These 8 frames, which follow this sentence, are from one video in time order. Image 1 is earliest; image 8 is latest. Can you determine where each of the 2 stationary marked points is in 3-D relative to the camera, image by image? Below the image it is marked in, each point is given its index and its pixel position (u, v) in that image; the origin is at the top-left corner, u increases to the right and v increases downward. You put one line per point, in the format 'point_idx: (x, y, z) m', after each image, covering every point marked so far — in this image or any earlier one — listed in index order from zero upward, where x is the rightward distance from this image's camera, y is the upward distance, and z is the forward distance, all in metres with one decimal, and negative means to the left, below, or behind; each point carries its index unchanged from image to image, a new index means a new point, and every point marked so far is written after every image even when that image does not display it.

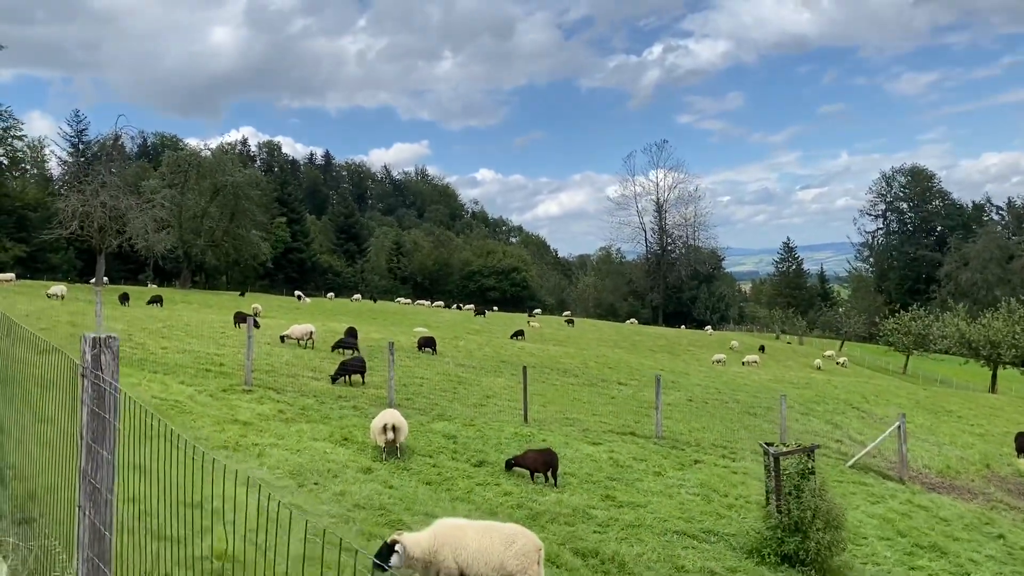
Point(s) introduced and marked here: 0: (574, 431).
0: (+1.6, -3.7, +16.4) m
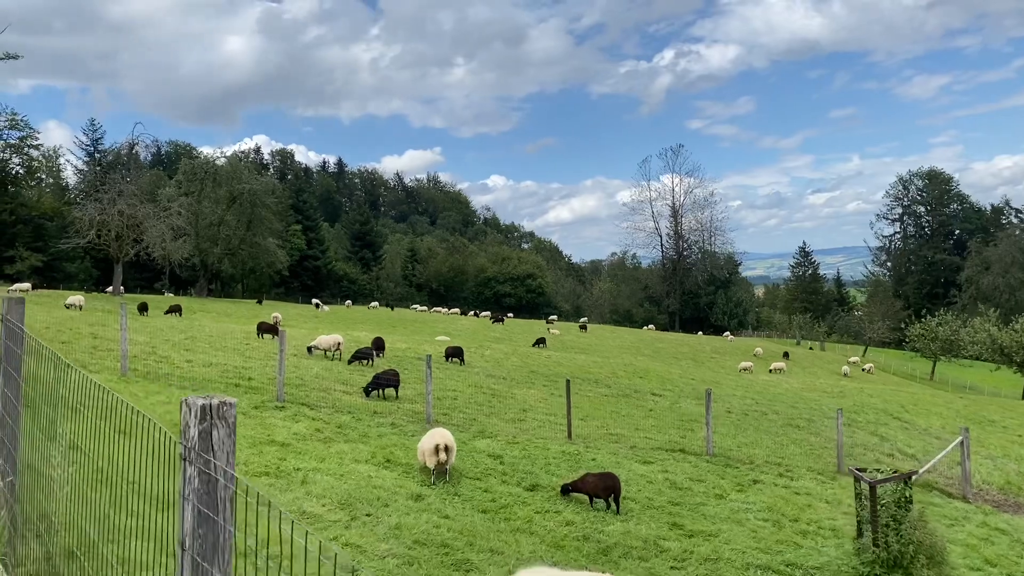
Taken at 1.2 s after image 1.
0: (+2.7, -4.0, +15.5) m
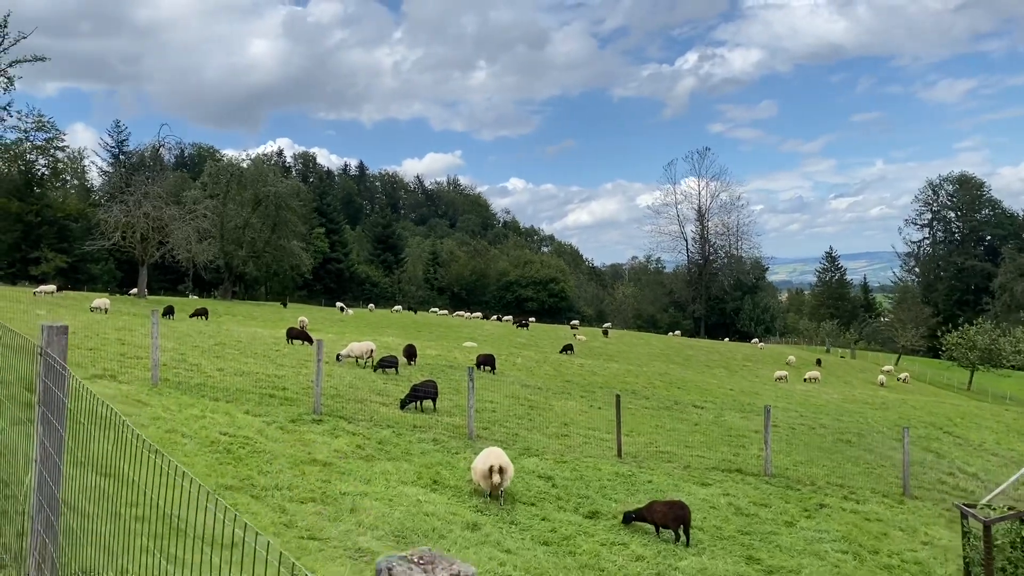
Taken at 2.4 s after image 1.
0: (+3.8, -4.2, +14.7) m
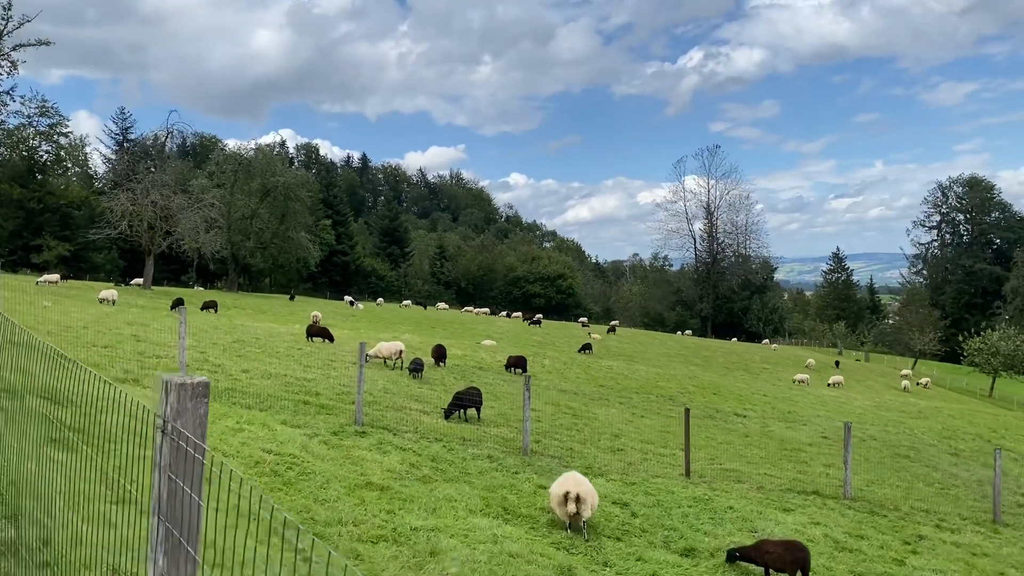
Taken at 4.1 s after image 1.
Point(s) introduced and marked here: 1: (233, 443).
0: (+5.1, -4.3, +13.4) m
1: (-4.5, -2.5, +10.4) m
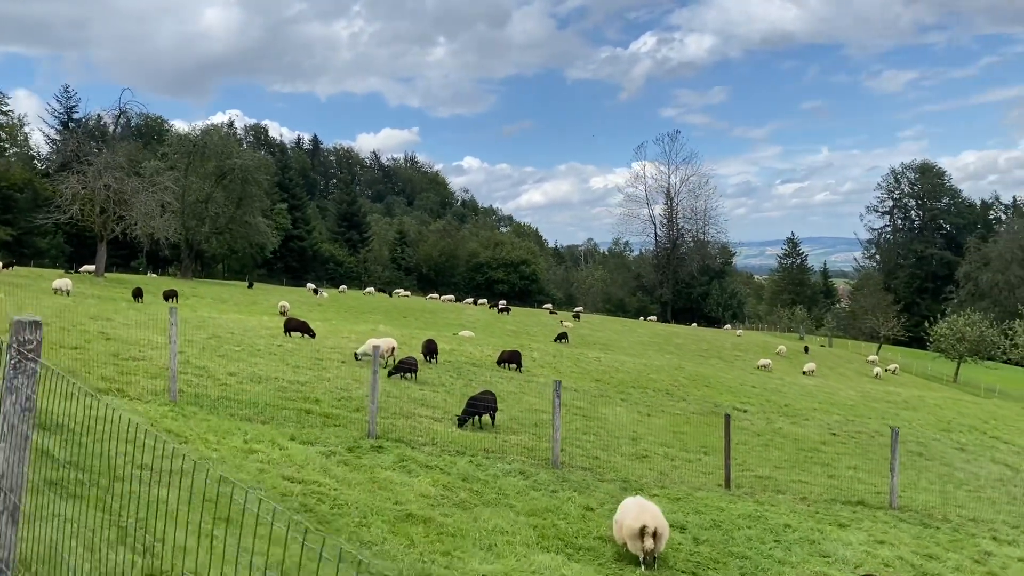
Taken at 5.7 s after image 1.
0: (+5.7, -4.3, +12.6) m
1: (-3.7, -2.6, +8.9) m
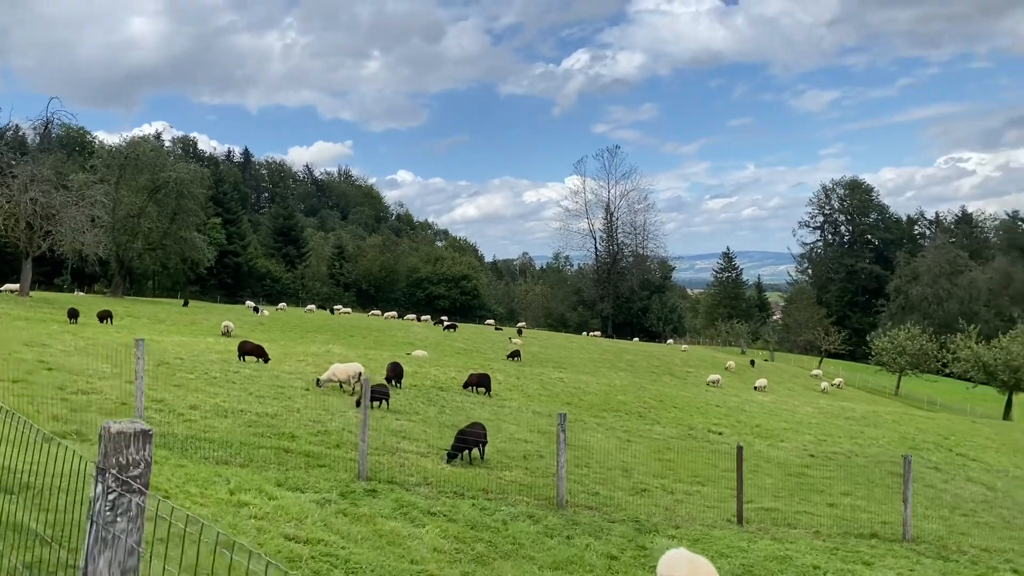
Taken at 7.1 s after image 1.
0: (+5.7, -4.7, +12.0) m
1: (-3.3, -2.9, +7.5) m
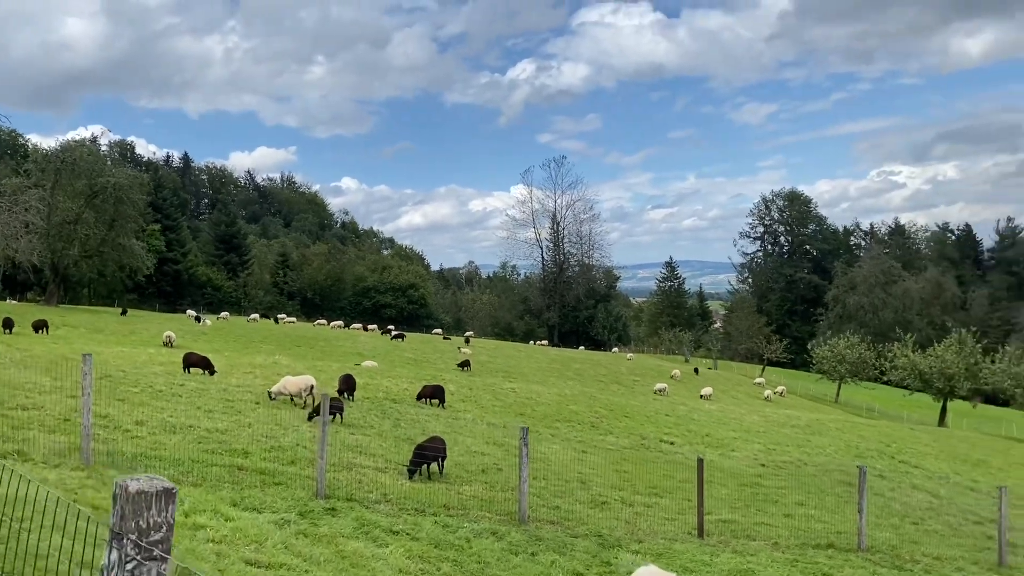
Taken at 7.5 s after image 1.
0: (+5.0, -5.0, +12.2) m
1: (-3.6, -3.0, +7.0) m
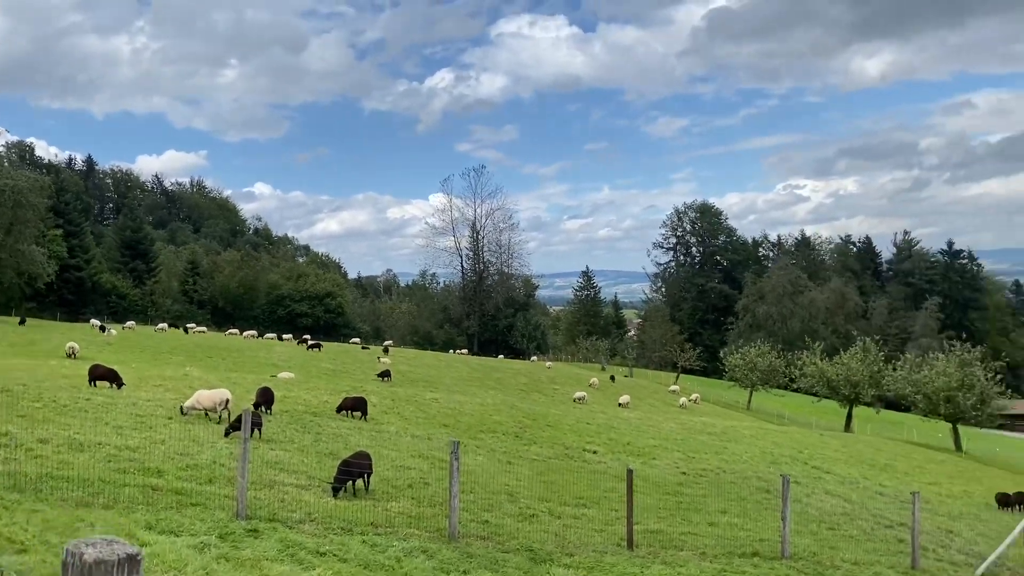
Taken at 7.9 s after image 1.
0: (+3.7, -5.3, +12.4) m
1: (-4.3, -3.2, +6.5) m
